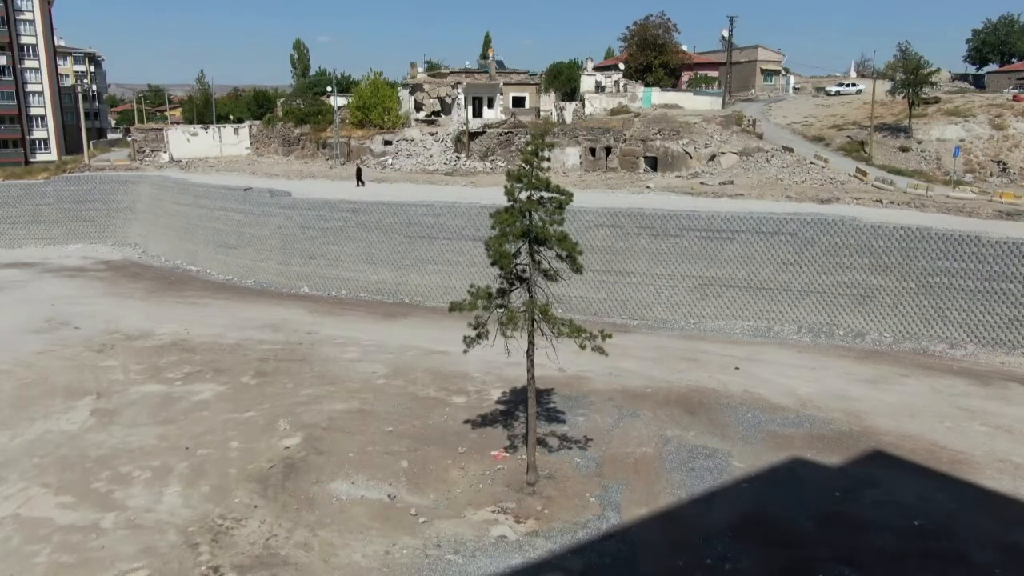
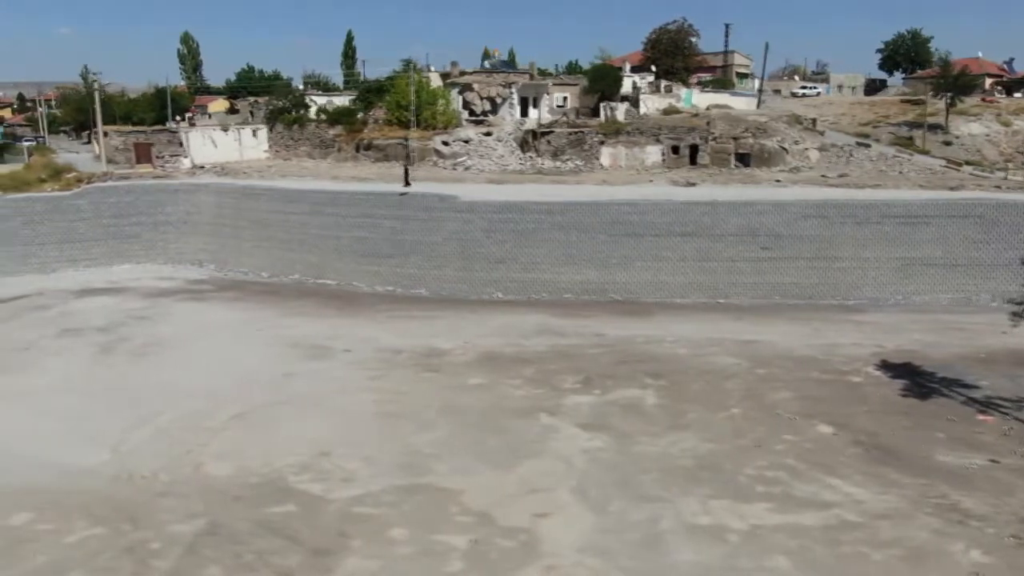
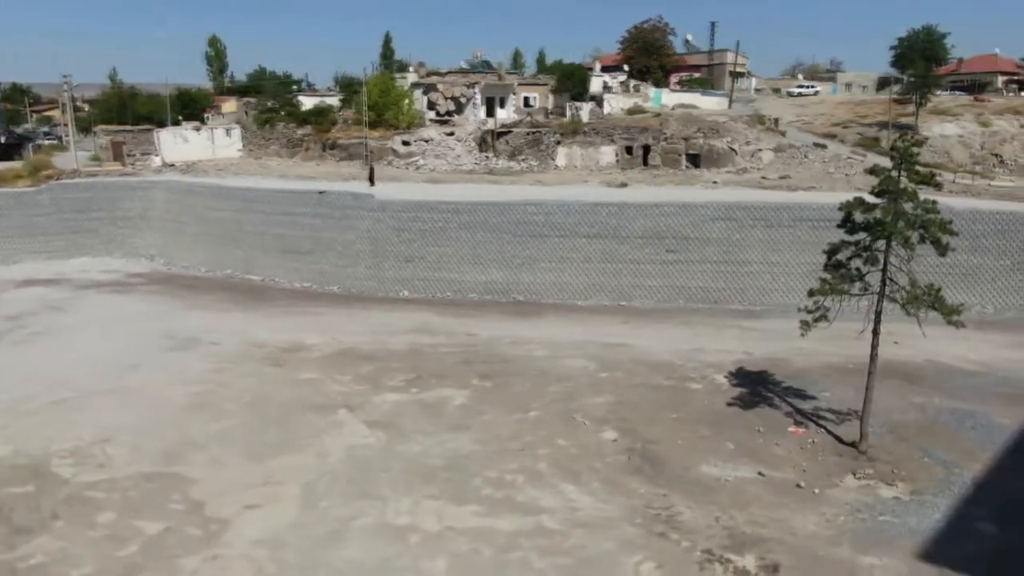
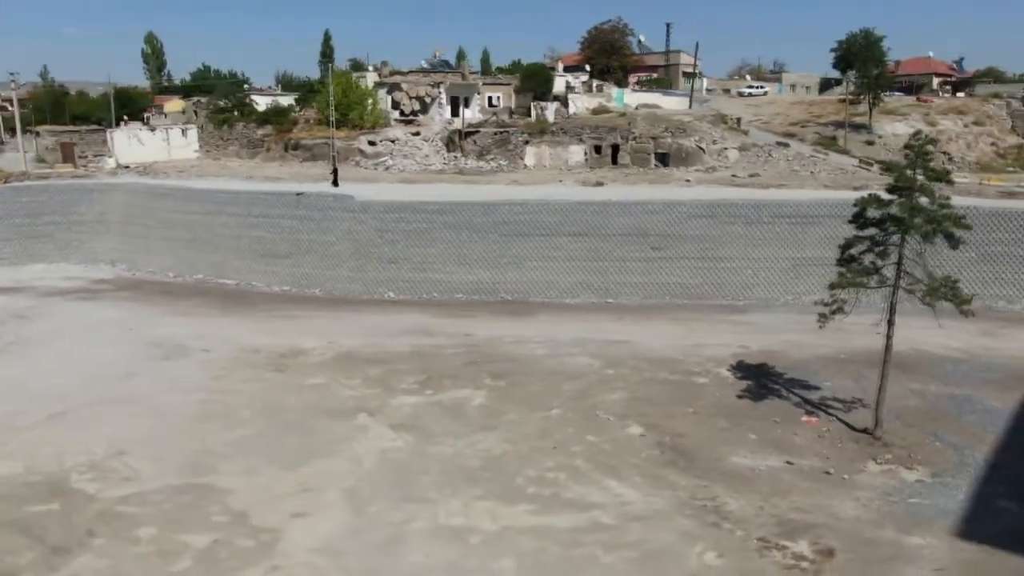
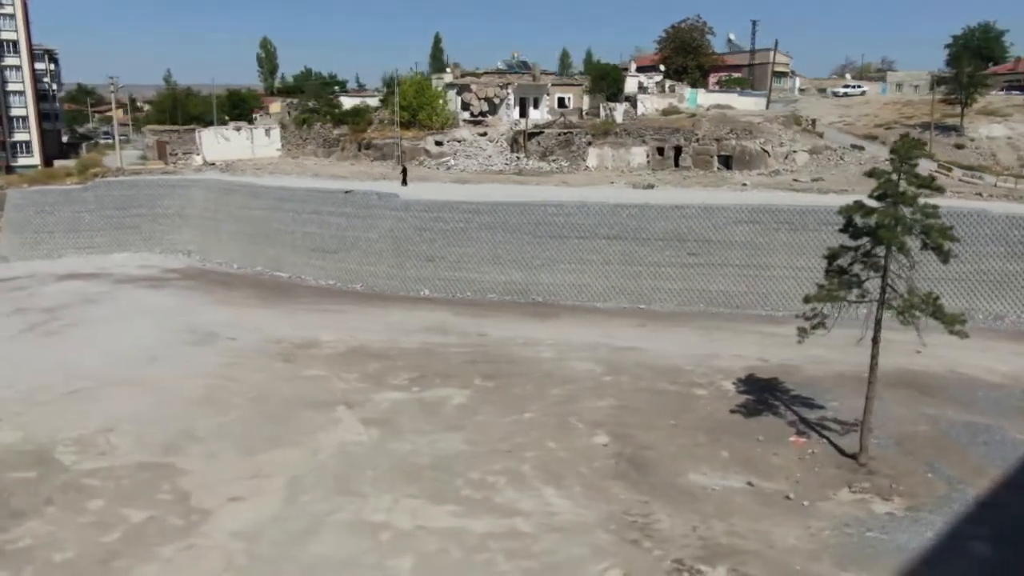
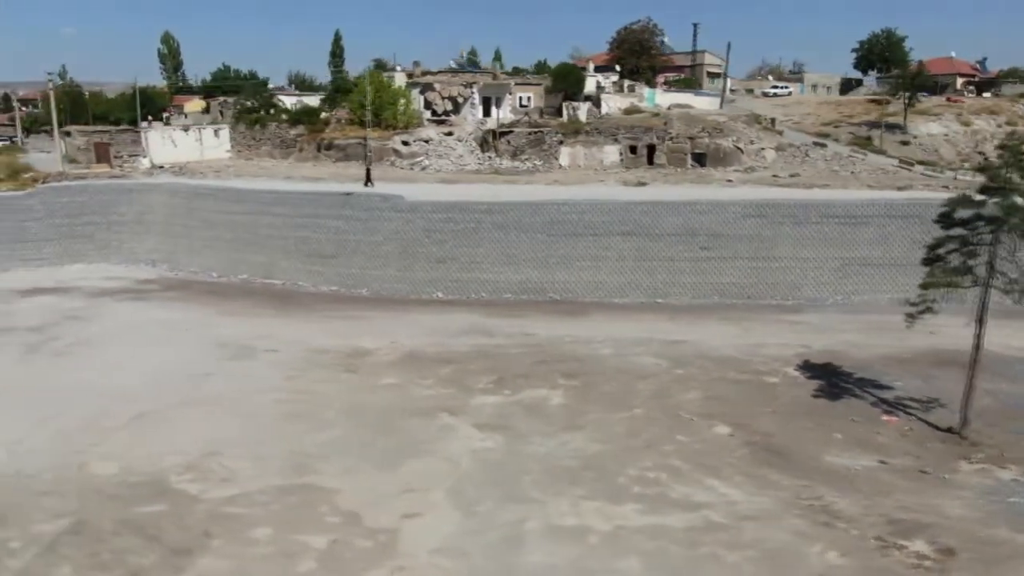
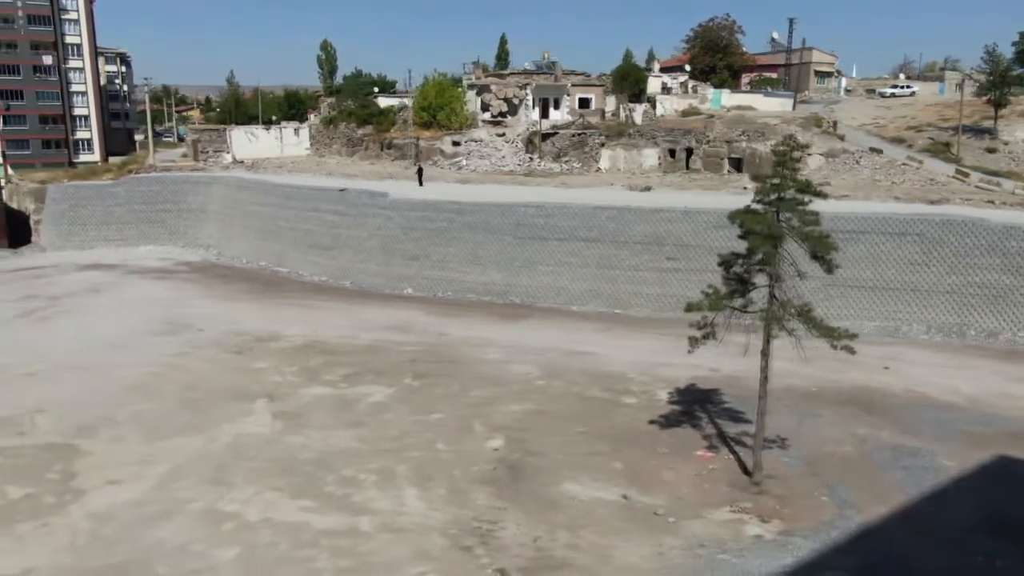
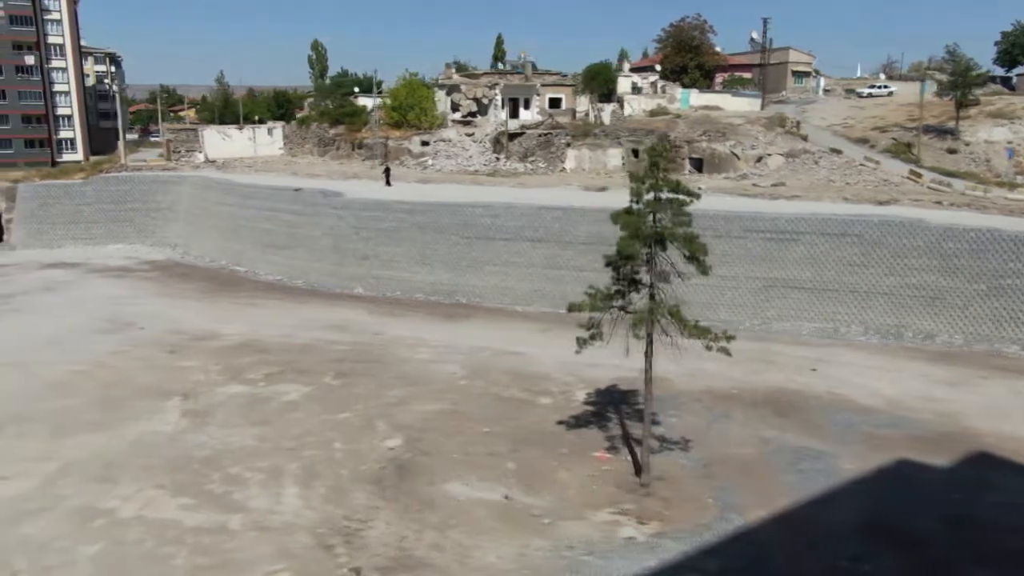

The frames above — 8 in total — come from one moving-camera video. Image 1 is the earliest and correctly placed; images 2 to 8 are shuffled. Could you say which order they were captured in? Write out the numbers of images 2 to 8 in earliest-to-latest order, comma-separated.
8, 7, 5, 3, 4, 6, 2
